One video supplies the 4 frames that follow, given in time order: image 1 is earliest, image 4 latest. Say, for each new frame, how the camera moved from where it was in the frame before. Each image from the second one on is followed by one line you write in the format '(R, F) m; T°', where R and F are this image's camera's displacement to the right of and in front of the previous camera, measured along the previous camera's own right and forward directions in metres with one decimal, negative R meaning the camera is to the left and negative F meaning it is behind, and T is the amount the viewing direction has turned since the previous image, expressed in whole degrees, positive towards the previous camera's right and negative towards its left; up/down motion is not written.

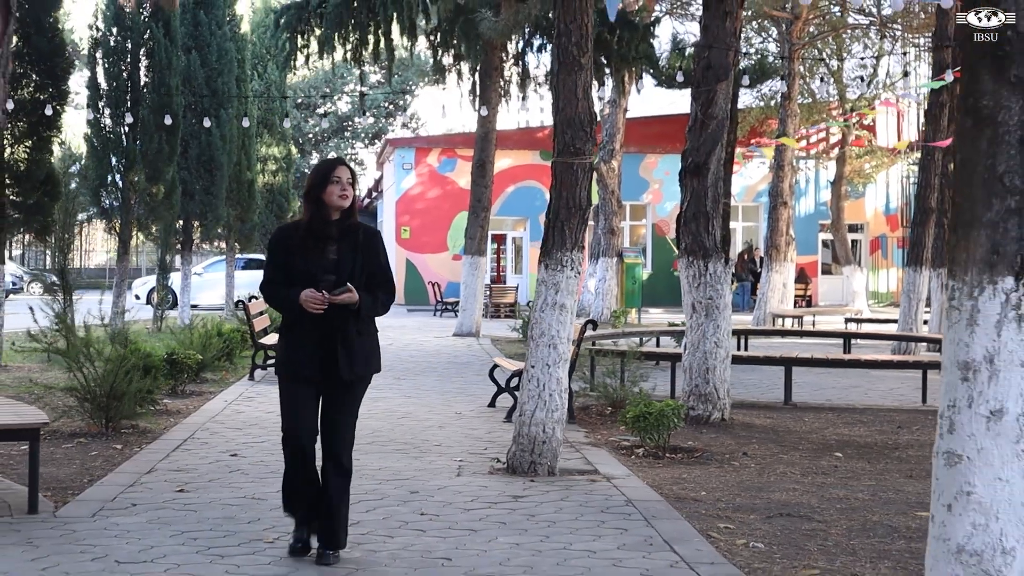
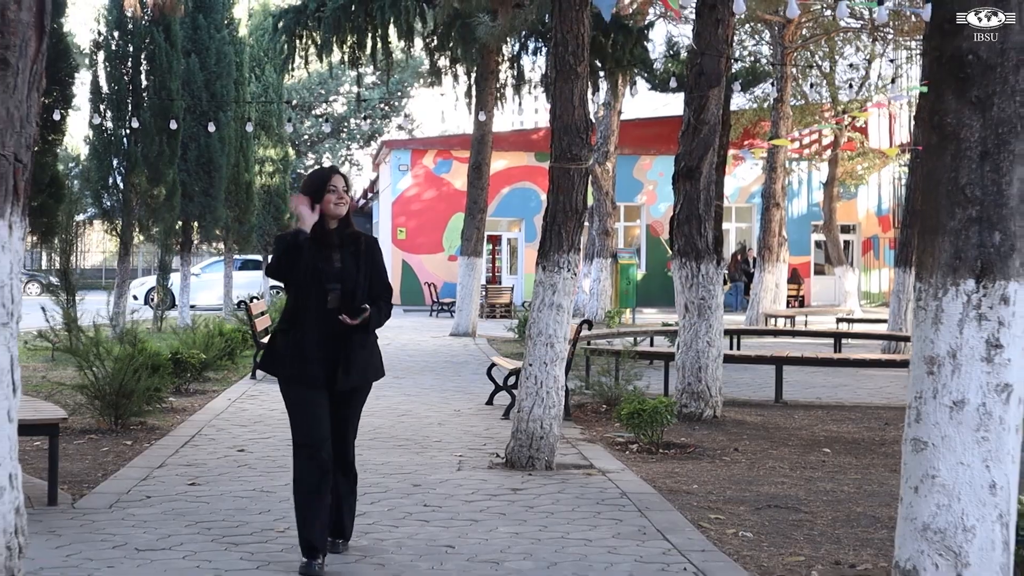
(-0.1, -0.4) m; 0°
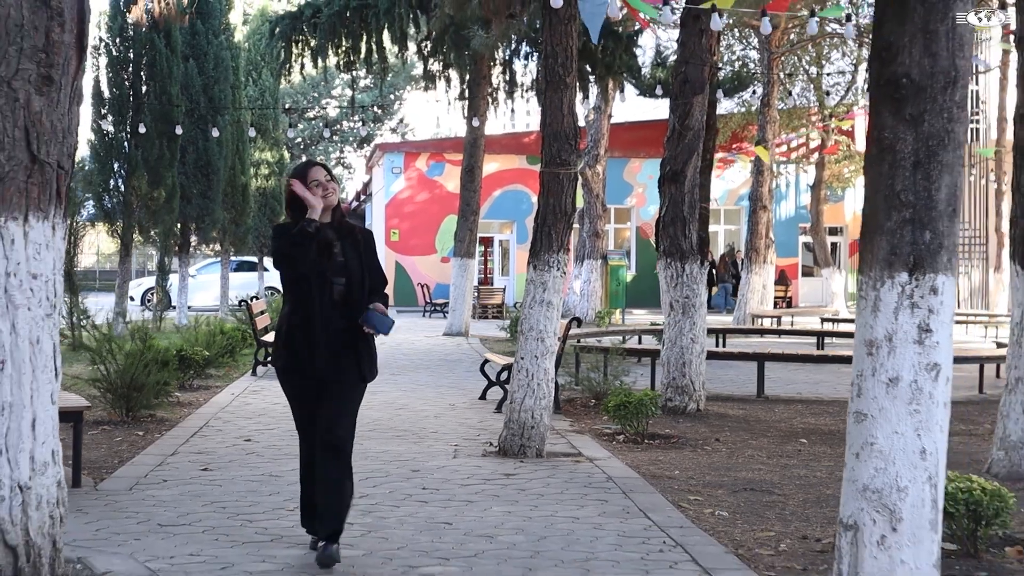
(0.0, -0.8) m; 0°
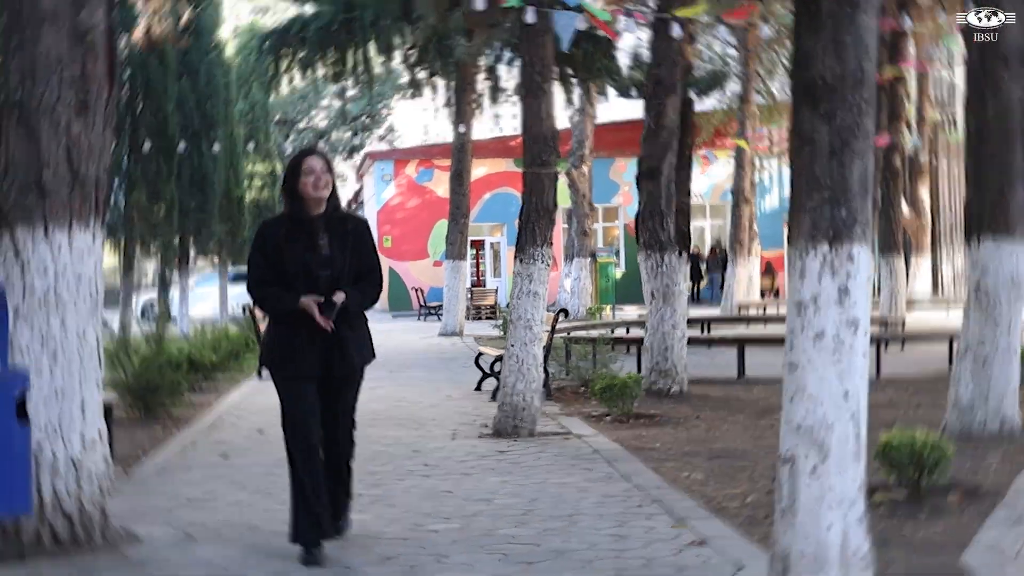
(+0.1, -1.1) m; 0°
